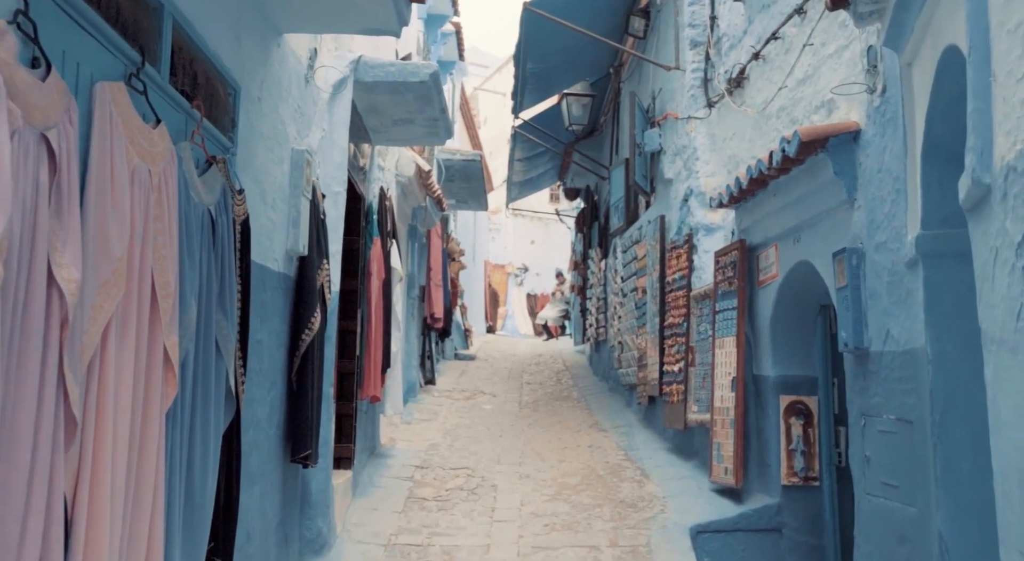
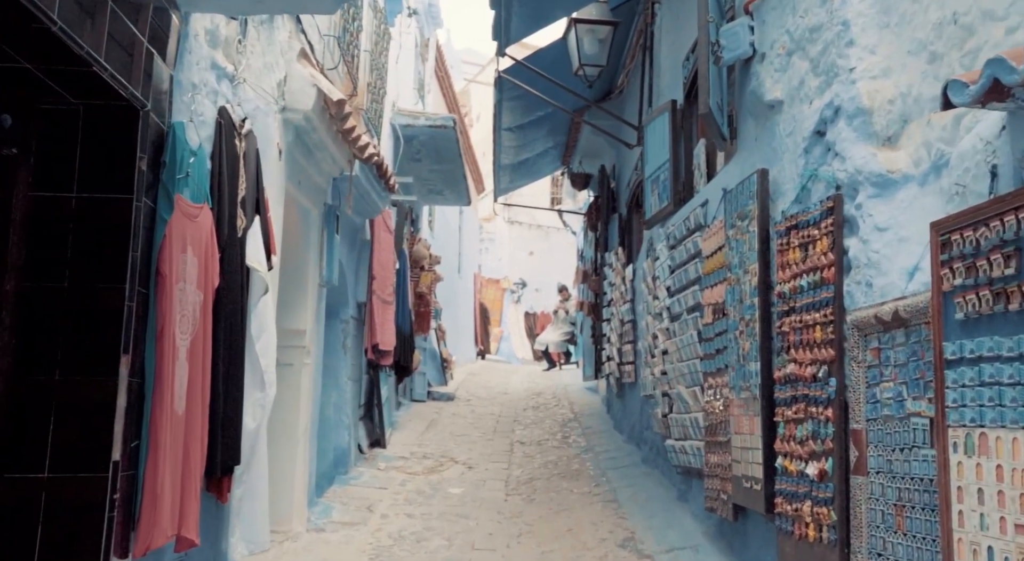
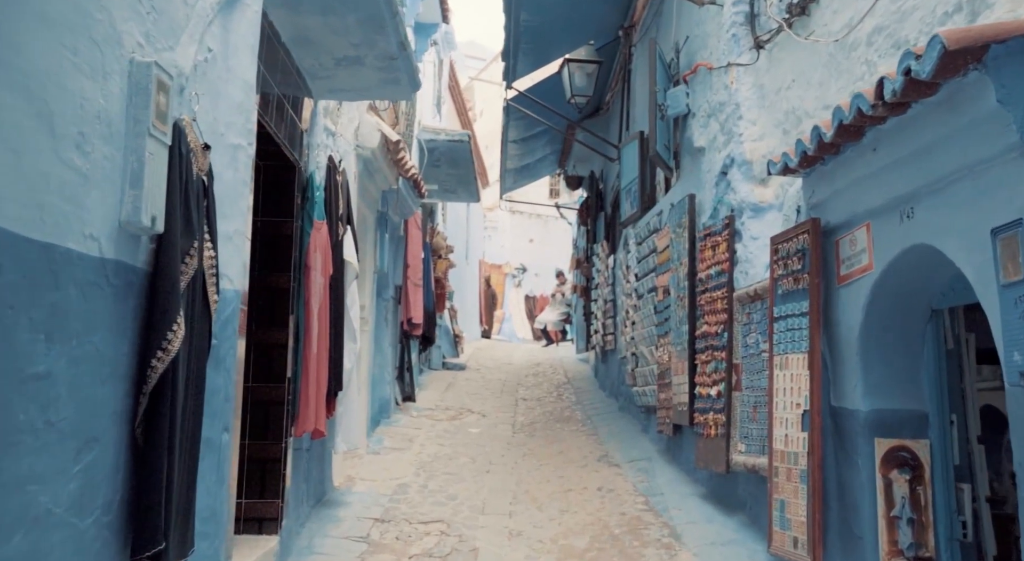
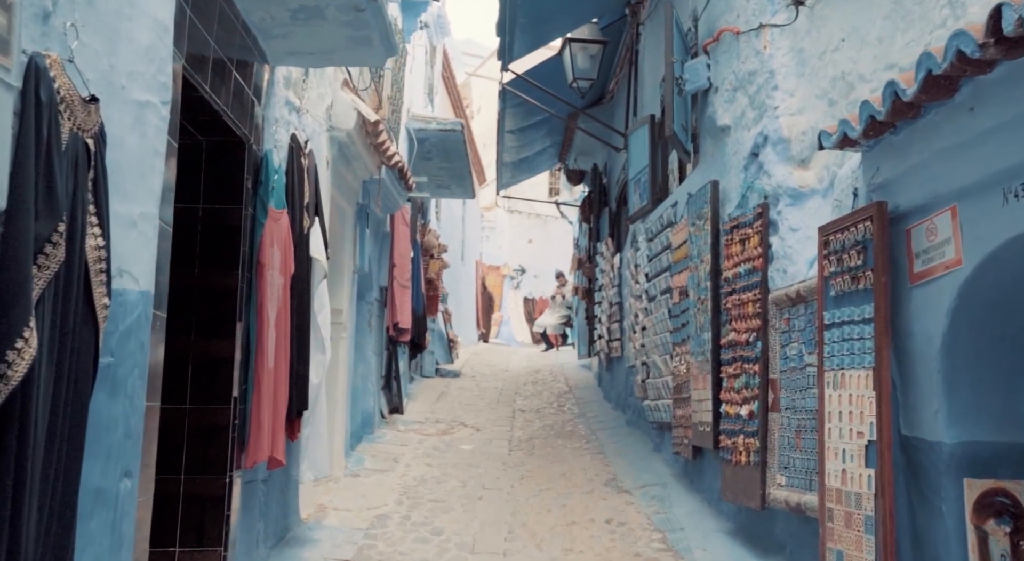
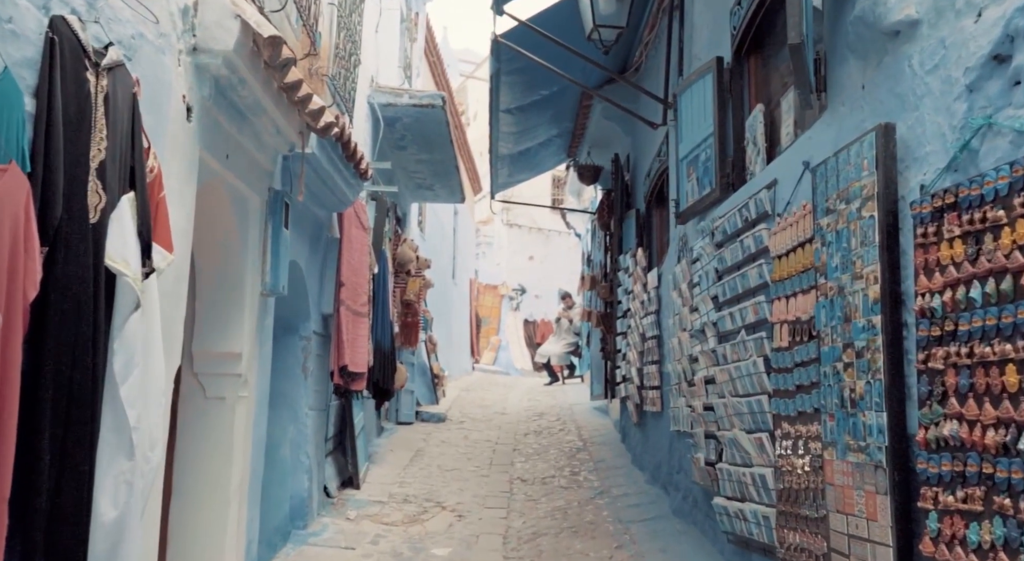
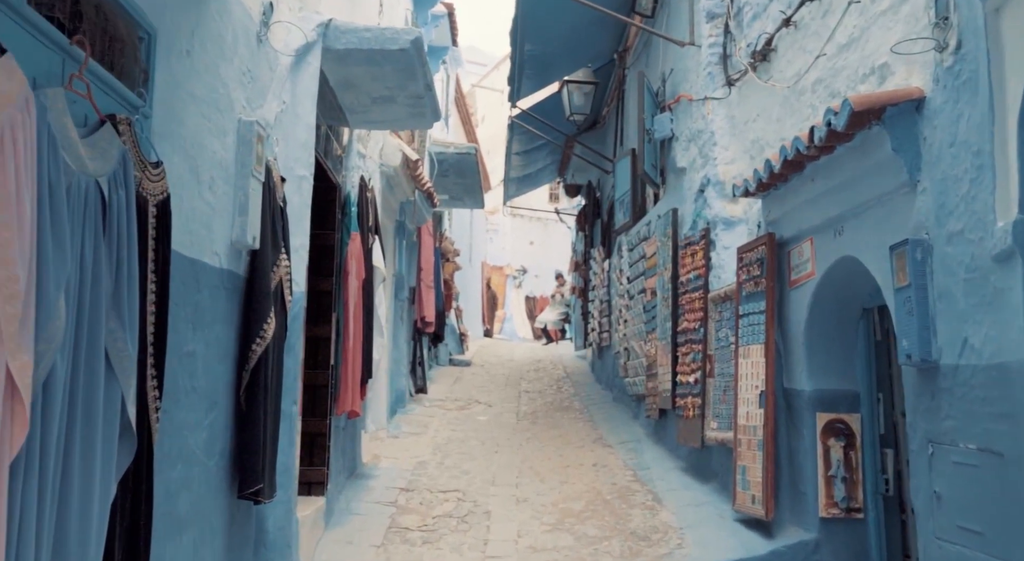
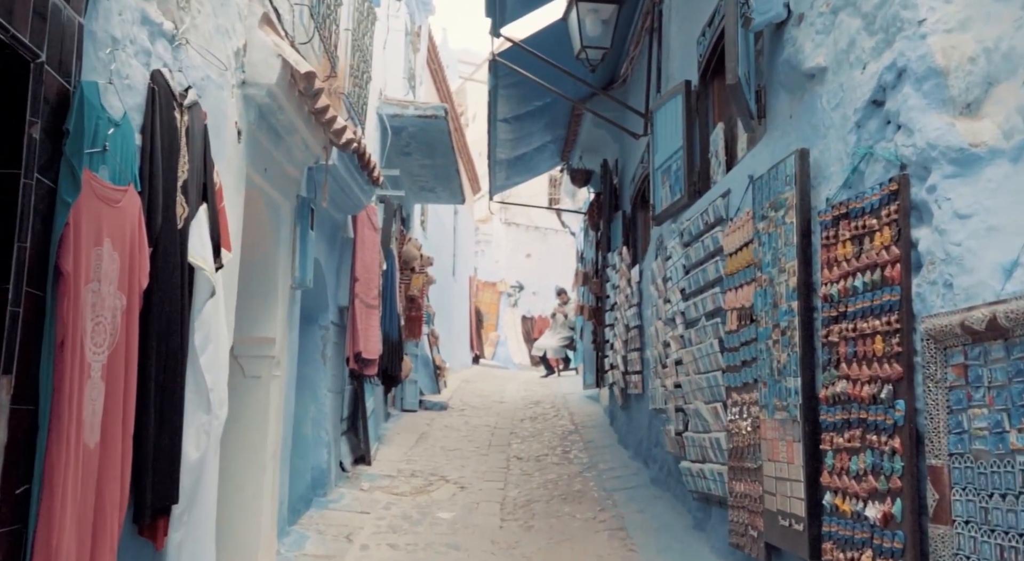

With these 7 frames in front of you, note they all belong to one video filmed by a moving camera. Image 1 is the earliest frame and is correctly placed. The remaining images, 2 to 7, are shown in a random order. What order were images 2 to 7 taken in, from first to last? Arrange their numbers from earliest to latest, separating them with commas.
6, 3, 4, 2, 7, 5
